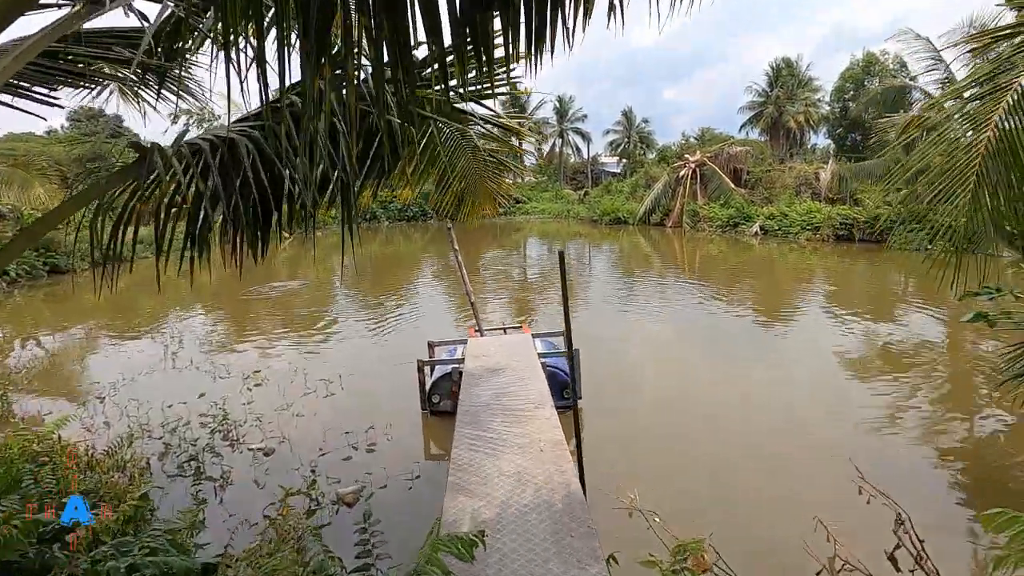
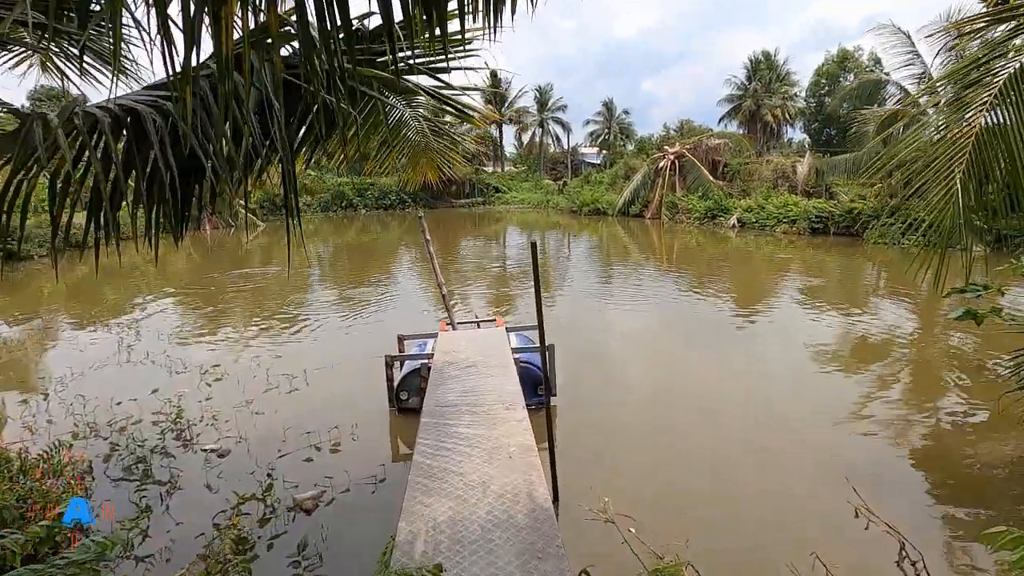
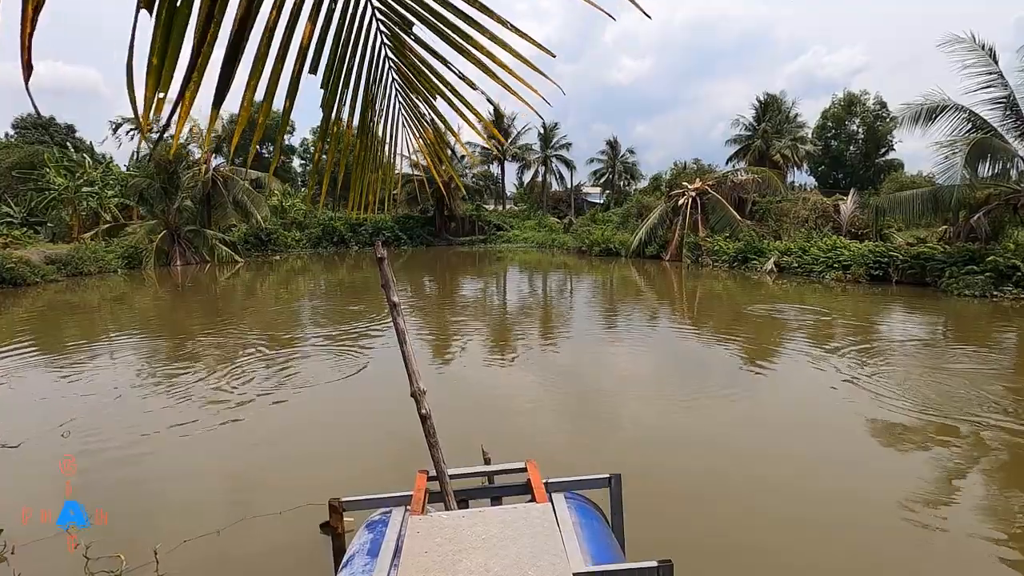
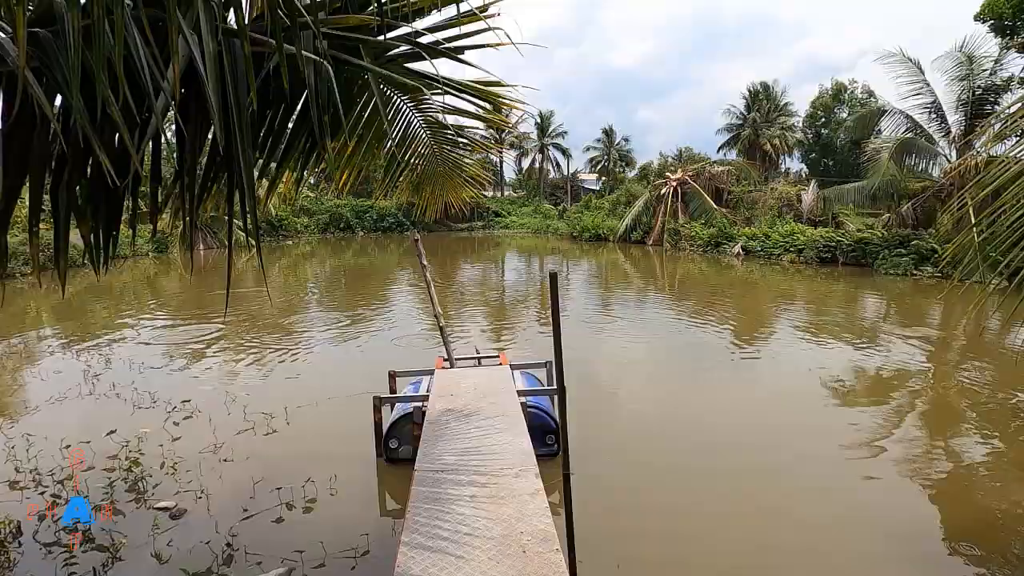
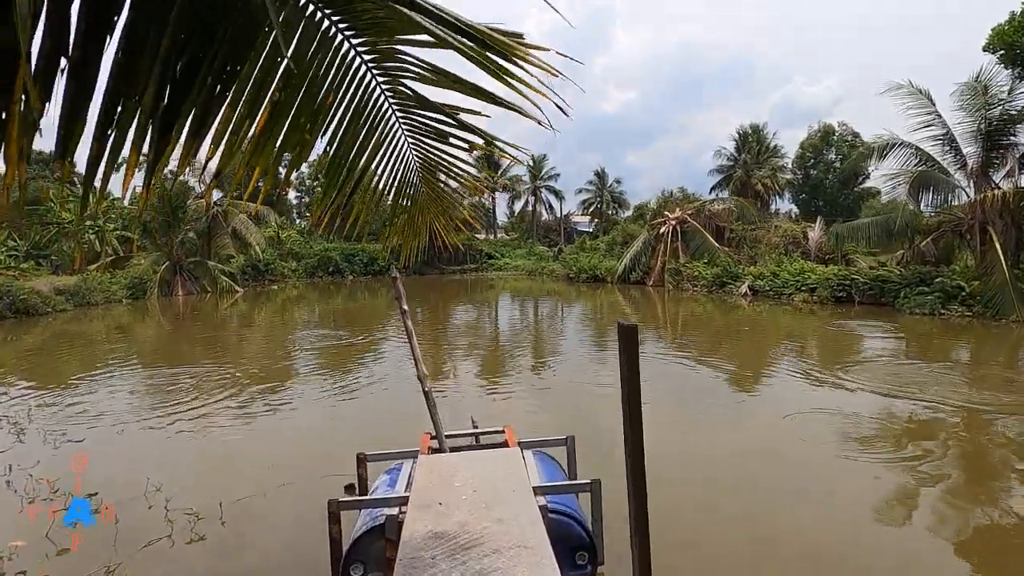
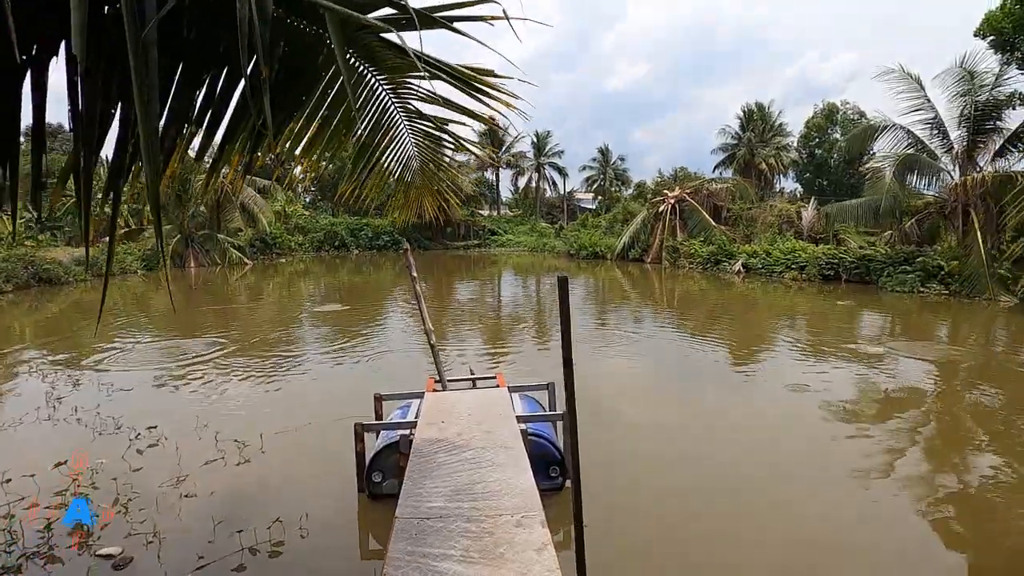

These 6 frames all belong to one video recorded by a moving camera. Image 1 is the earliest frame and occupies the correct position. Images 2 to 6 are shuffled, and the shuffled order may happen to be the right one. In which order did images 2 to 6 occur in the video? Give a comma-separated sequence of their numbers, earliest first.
2, 4, 6, 5, 3
